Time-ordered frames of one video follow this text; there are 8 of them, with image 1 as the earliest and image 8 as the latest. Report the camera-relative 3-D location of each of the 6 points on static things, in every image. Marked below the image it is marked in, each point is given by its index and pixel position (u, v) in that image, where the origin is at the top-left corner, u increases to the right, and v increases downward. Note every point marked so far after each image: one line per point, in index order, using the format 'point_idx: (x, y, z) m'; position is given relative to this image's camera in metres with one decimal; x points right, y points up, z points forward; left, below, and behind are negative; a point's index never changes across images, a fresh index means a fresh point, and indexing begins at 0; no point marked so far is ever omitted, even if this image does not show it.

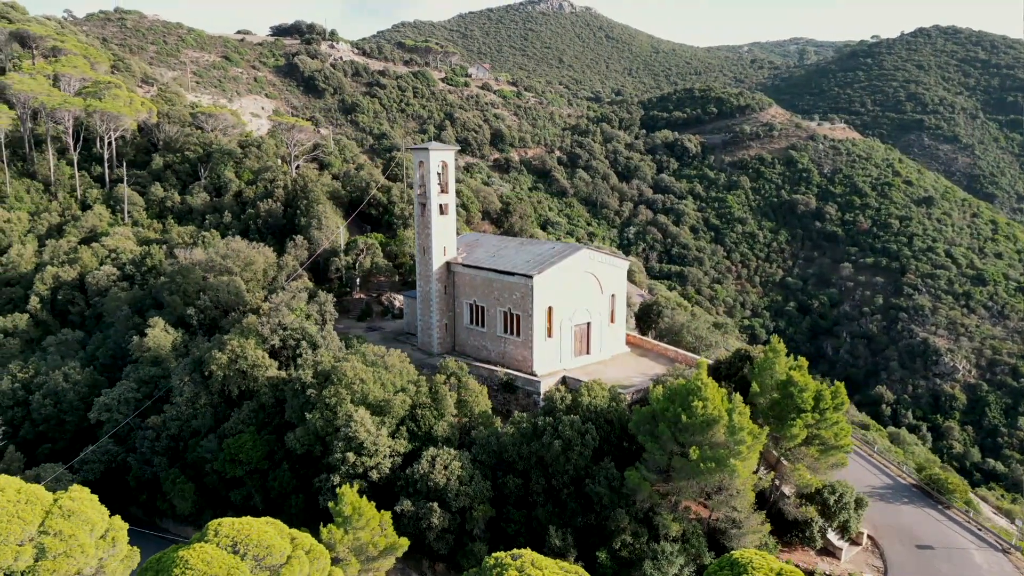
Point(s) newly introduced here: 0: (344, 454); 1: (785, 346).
0: (-4.3, -4.2, +18.8) m
1: (+7.1, -1.5, +19.1) m
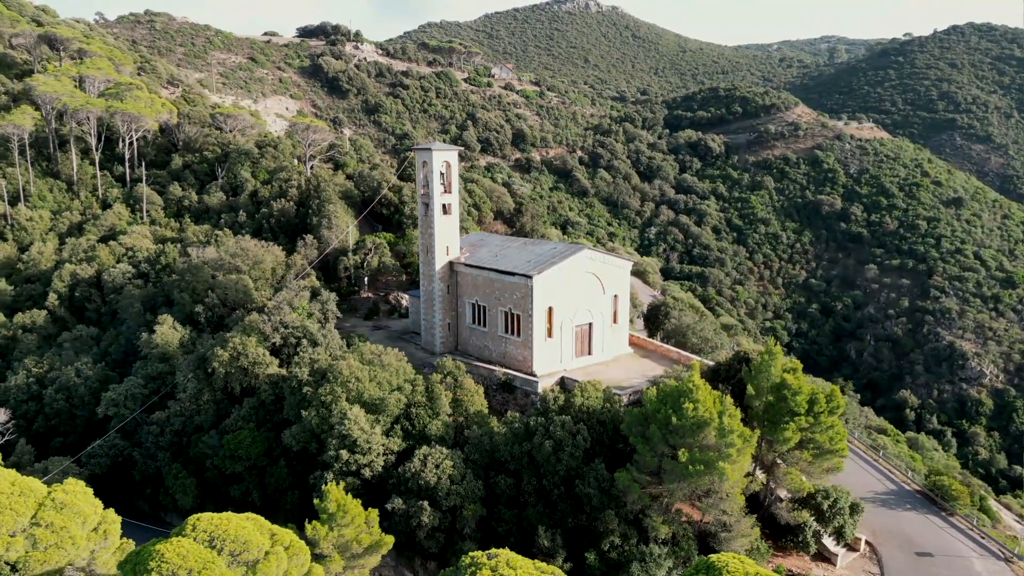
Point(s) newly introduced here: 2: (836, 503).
0: (-4.5, -4.2, +19.0) m
1: (+6.9, -1.5, +18.9) m
2: (+7.9, -5.2, +18.1) m
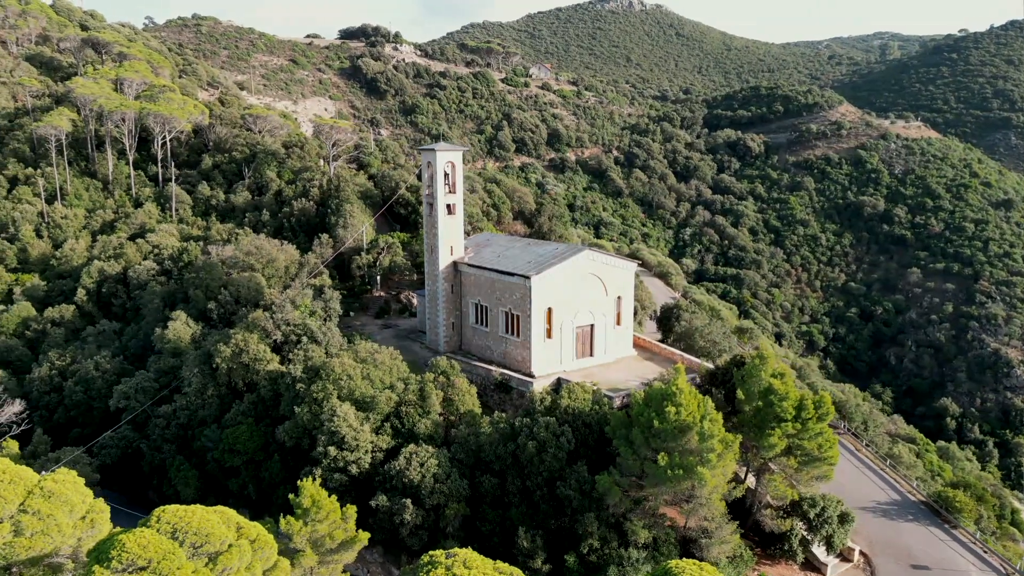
0: (-4.8, -4.2, +19.3) m
1: (+6.6, -1.6, +18.5) m
2: (+7.4, -5.3, +17.6) m
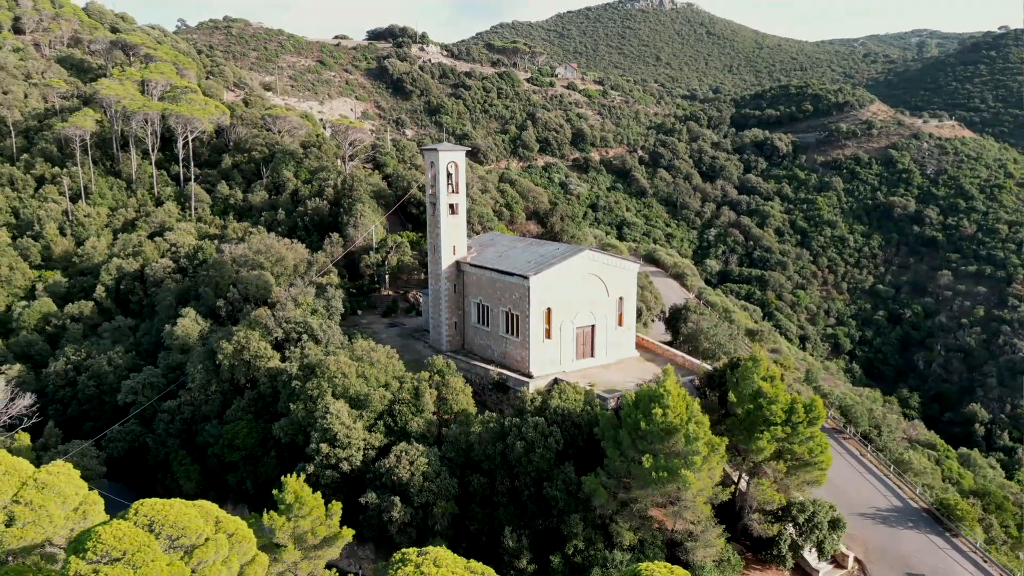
0: (-5.1, -4.1, +19.5) m
1: (+6.3, -1.7, +18.3) m
2: (+7.1, -5.4, +17.4) m
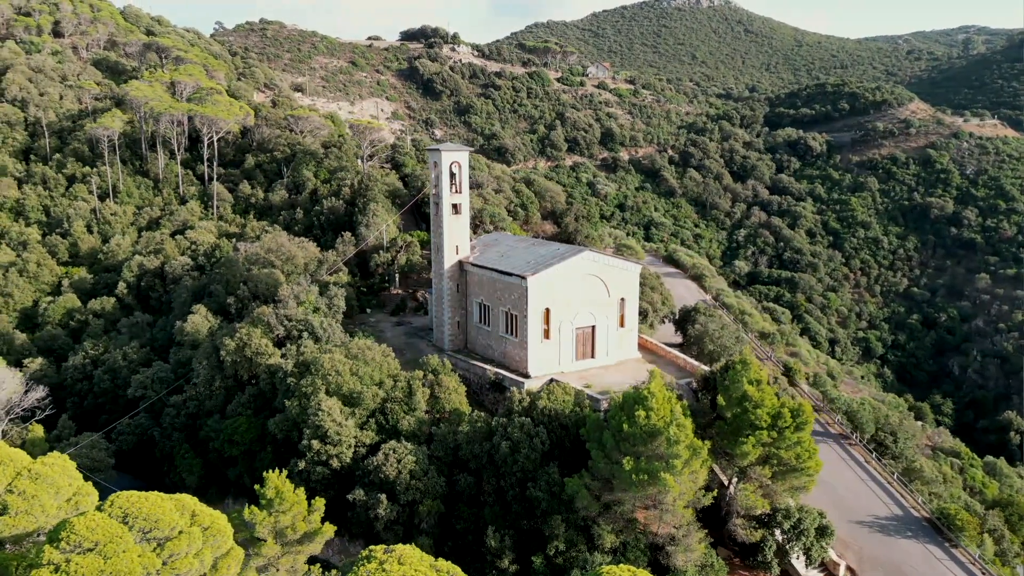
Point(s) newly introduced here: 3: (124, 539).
0: (-5.4, -4.1, +19.8) m
1: (+5.9, -1.7, +18.0) m
2: (+6.6, -5.4, +17.1) m
3: (-6.7, -4.3, +12.7) m
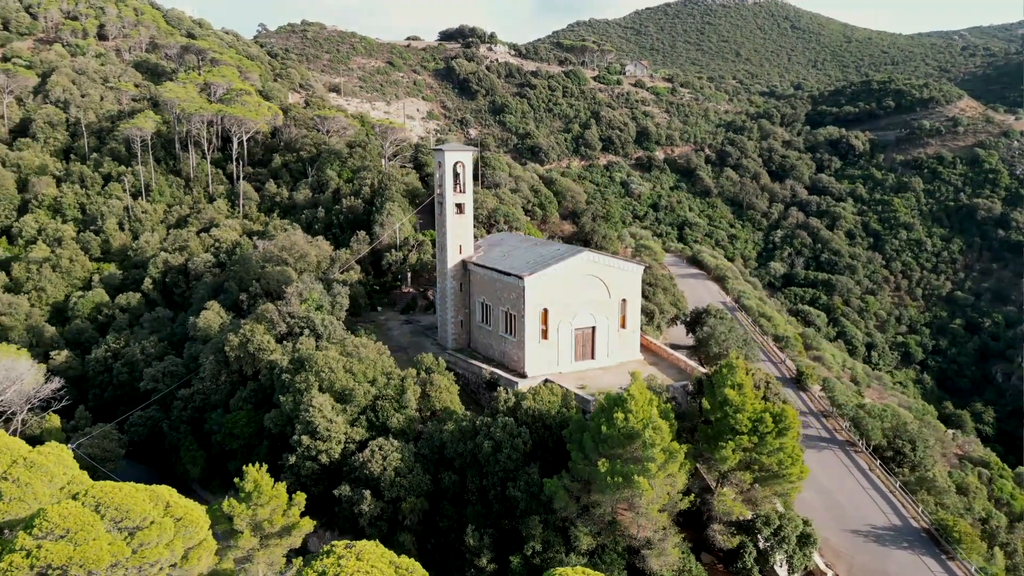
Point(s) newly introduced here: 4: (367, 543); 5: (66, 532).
0: (-5.8, -4.0, +20.1) m
1: (+5.5, -1.8, +17.7) m
2: (+6.1, -5.5, +16.7) m
3: (-7.5, -4.3, +13.2) m
4: (-2.6, -4.6, +13.3) m
5: (-7.8, -4.3, +12.9) m
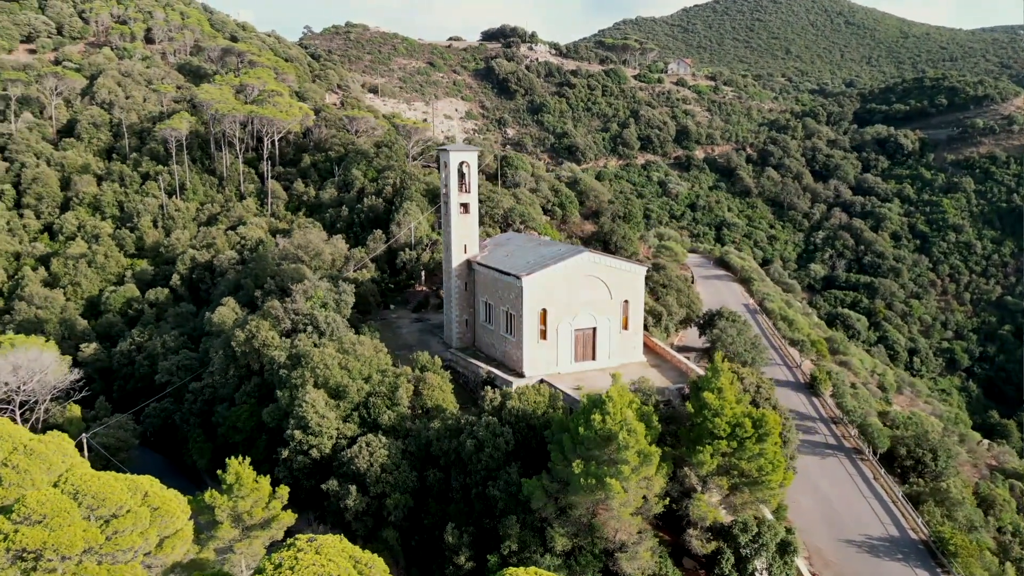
0: (-6.1, -4.0, +20.5) m
1: (+5.0, -1.8, +17.4) m
2: (+5.5, -5.5, +16.4) m
3: (-8.2, -4.2, +13.7) m
4: (-3.4, -4.6, +13.6) m
5: (-8.6, -4.2, +13.5) m
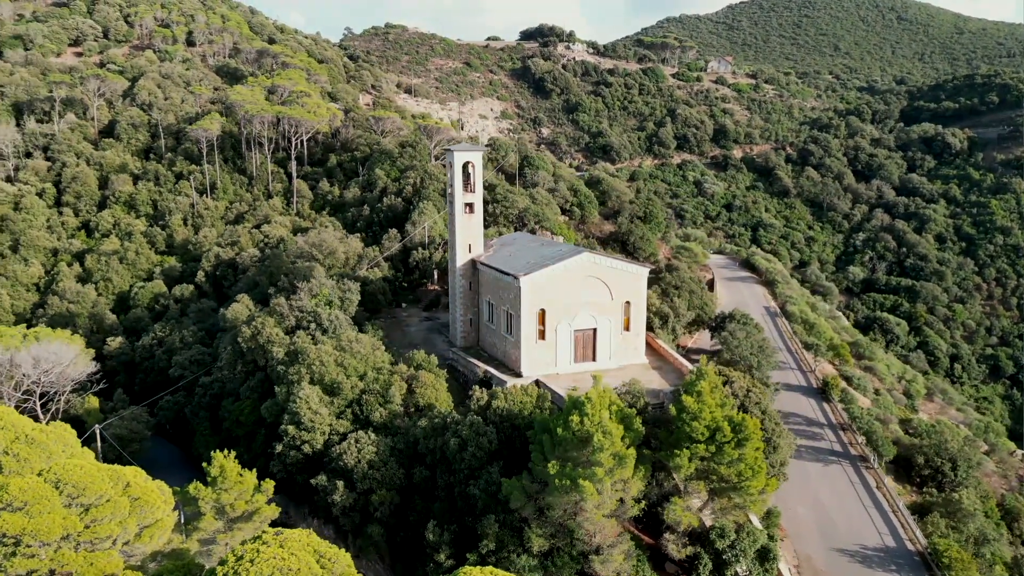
0: (-6.4, -3.9, +20.9) m
1: (+4.5, -1.9, +17.2) m
2: (+4.9, -5.6, +16.1) m
3: (-8.9, -4.1, +14.2) m
4: (-4.1, -4.5, +13.8) m
5: (-9.3, -4.1, +14.0) m
